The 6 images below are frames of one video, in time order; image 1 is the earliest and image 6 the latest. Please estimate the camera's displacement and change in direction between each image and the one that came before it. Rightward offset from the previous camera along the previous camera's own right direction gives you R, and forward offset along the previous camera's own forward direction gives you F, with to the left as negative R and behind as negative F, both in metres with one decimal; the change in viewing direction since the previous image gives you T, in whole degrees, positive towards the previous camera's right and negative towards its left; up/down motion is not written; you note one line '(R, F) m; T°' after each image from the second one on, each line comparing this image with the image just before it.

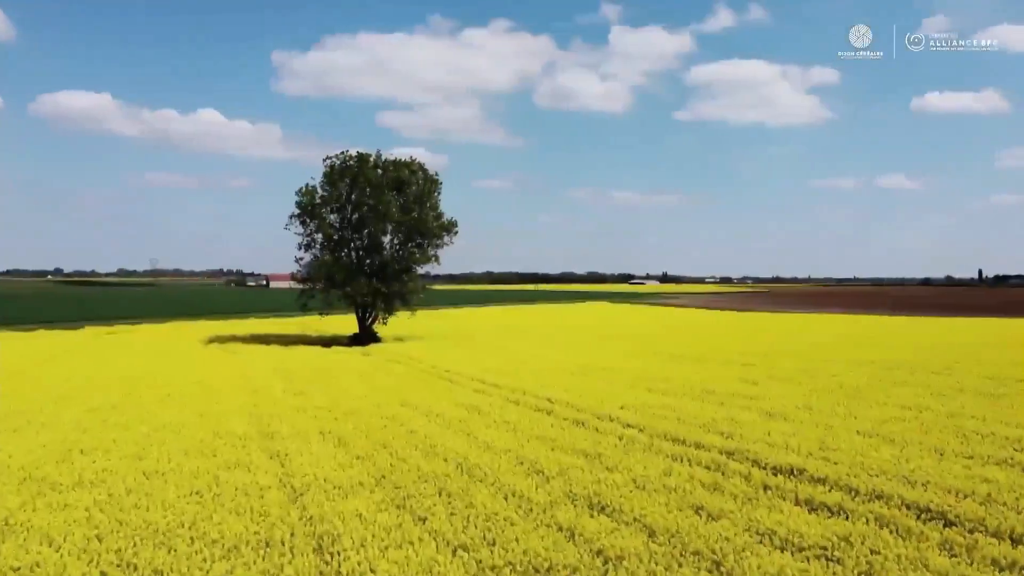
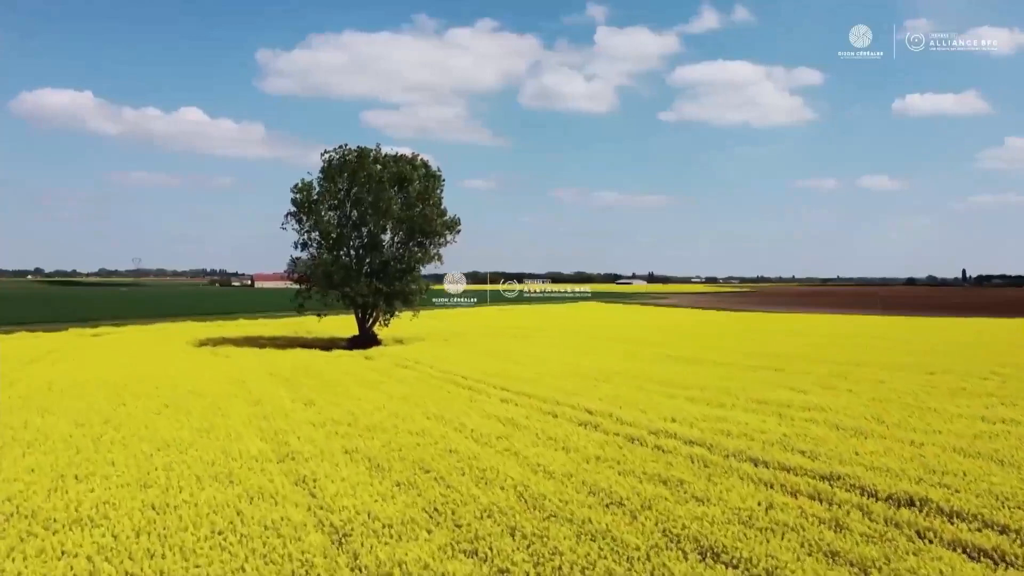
(-0.9, +1.4) m; +1°
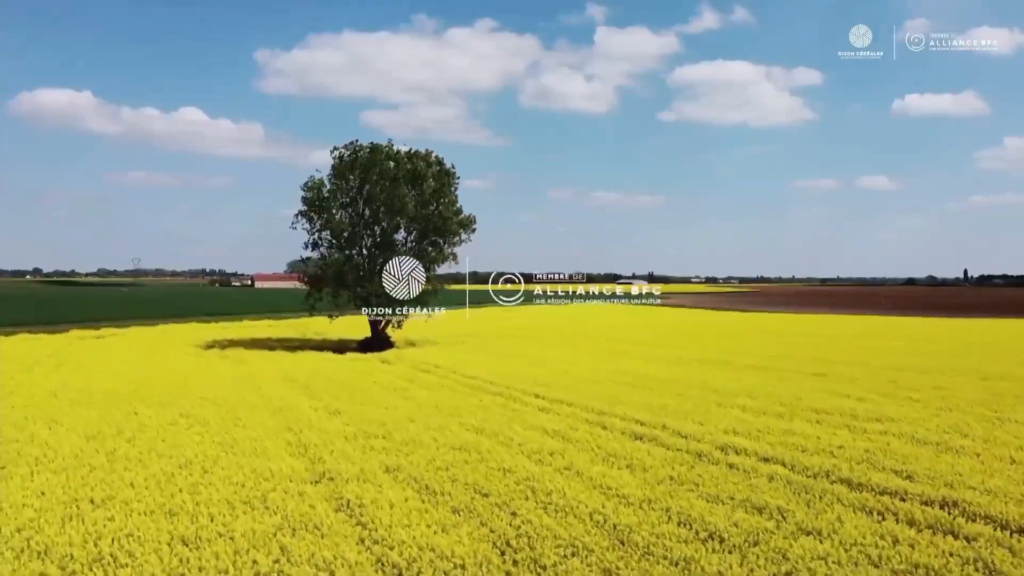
(-0.8, +1.0) m; 0°
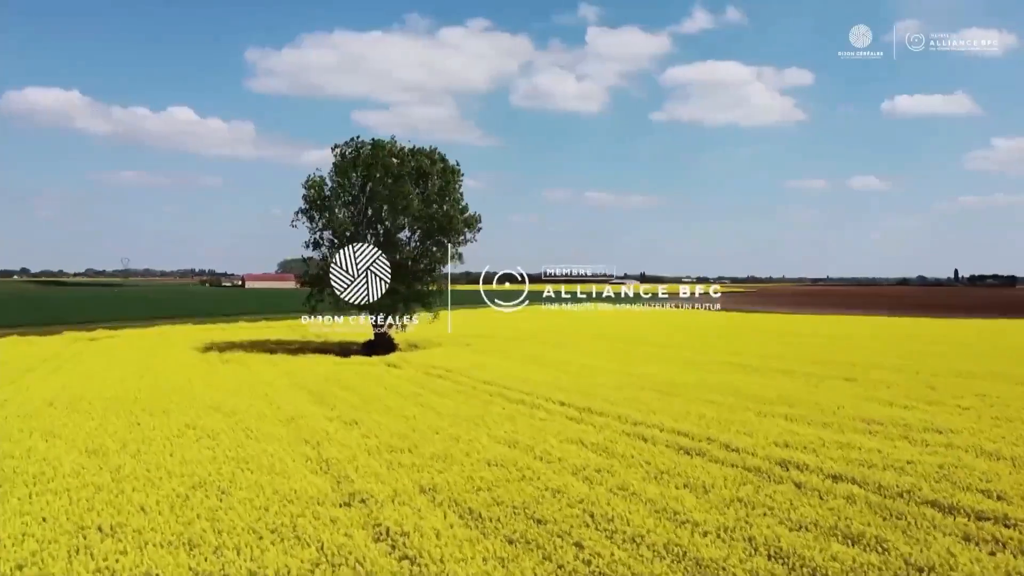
(-0.7, +0.9) m; +1°
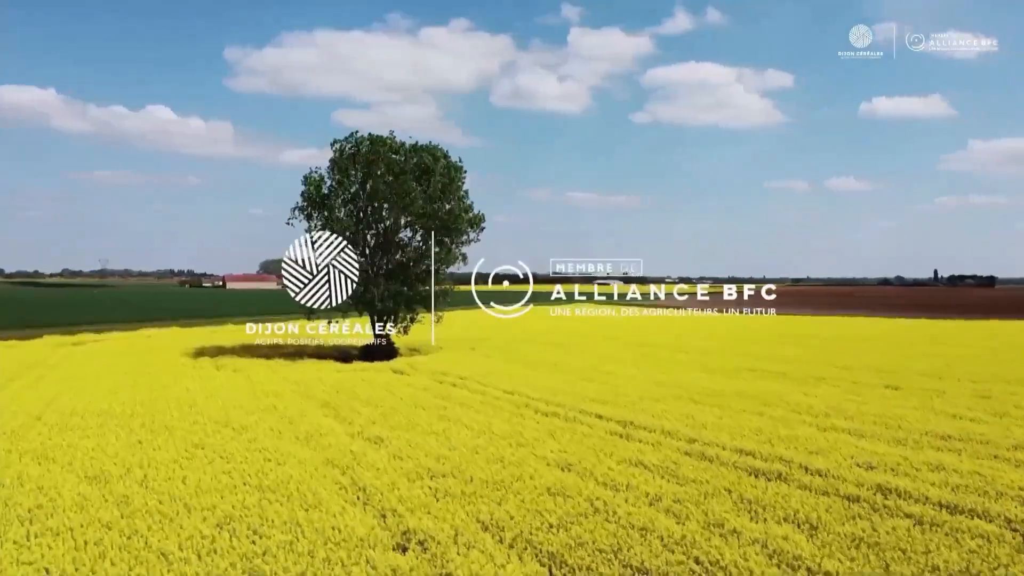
(-1.0, +1.2) m; +1°
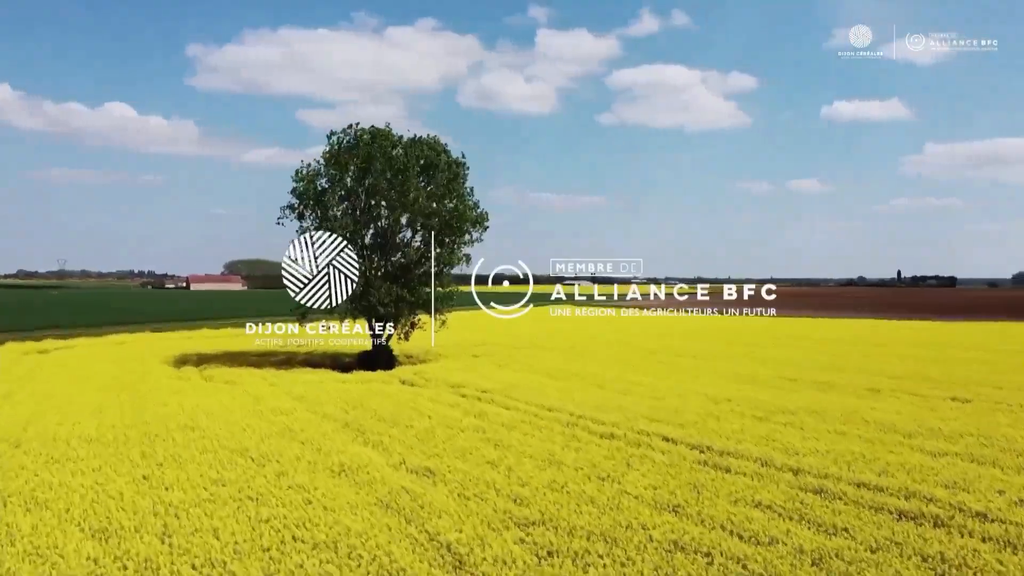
(-1.5, +1.8) m; +2°
